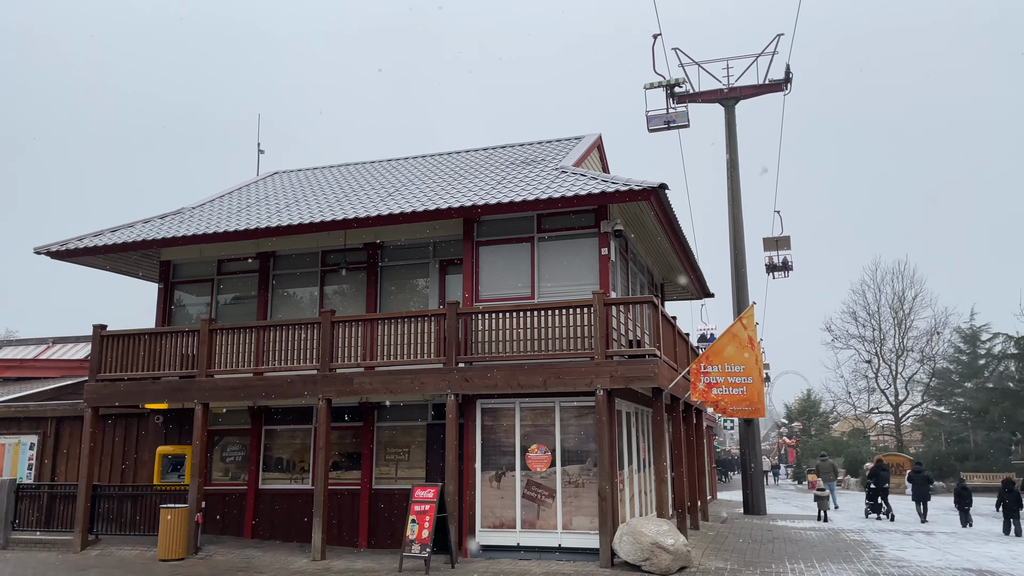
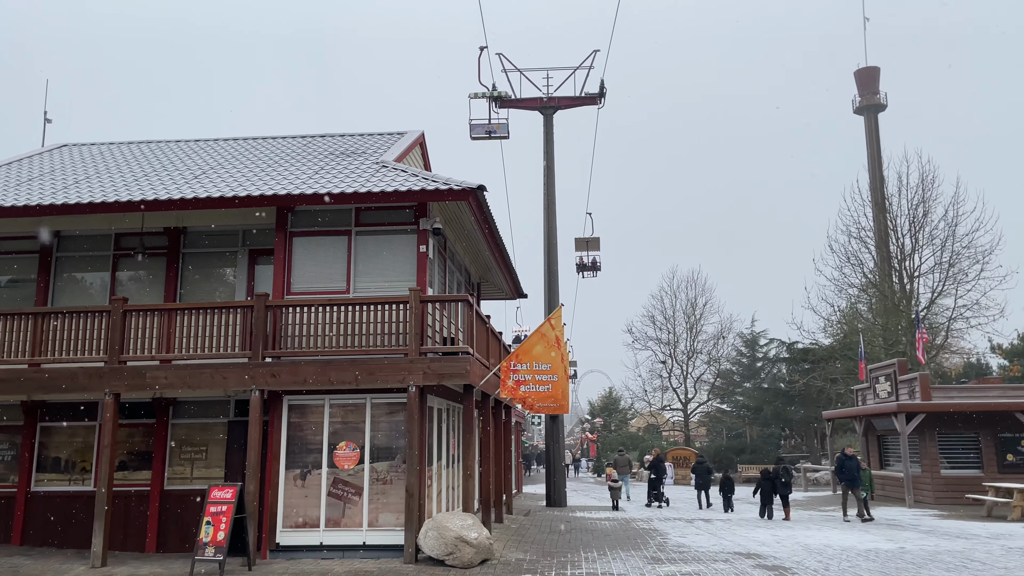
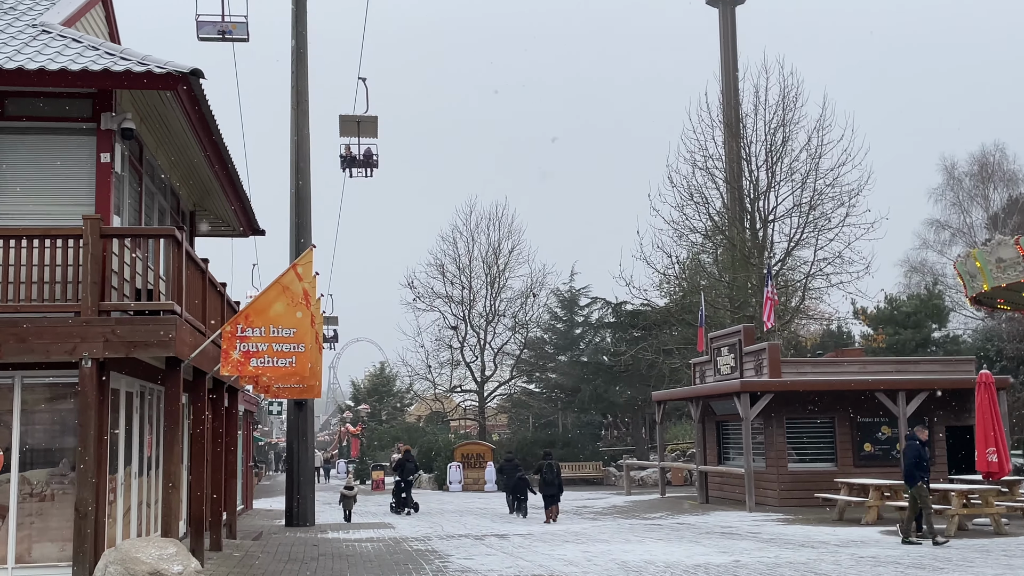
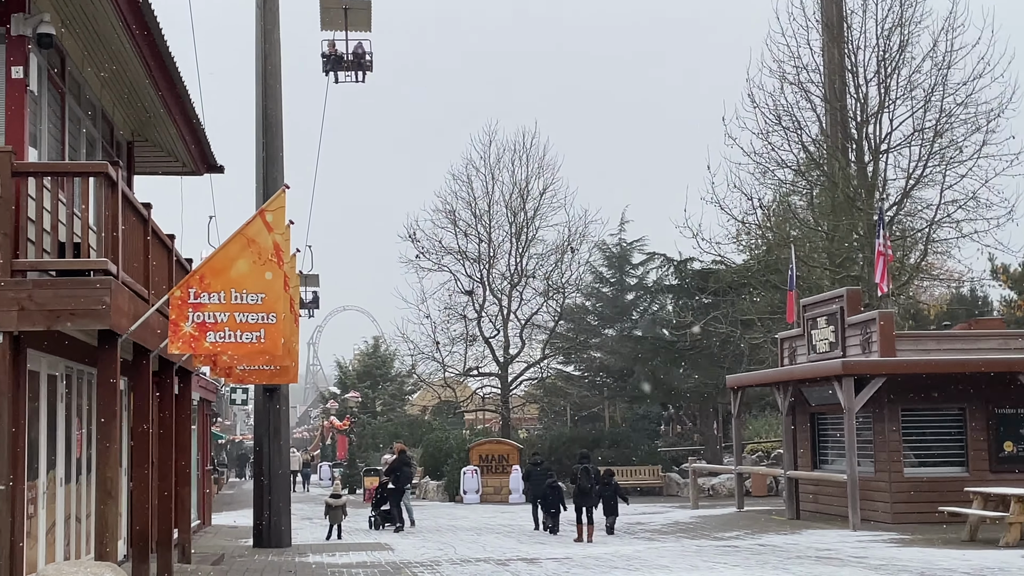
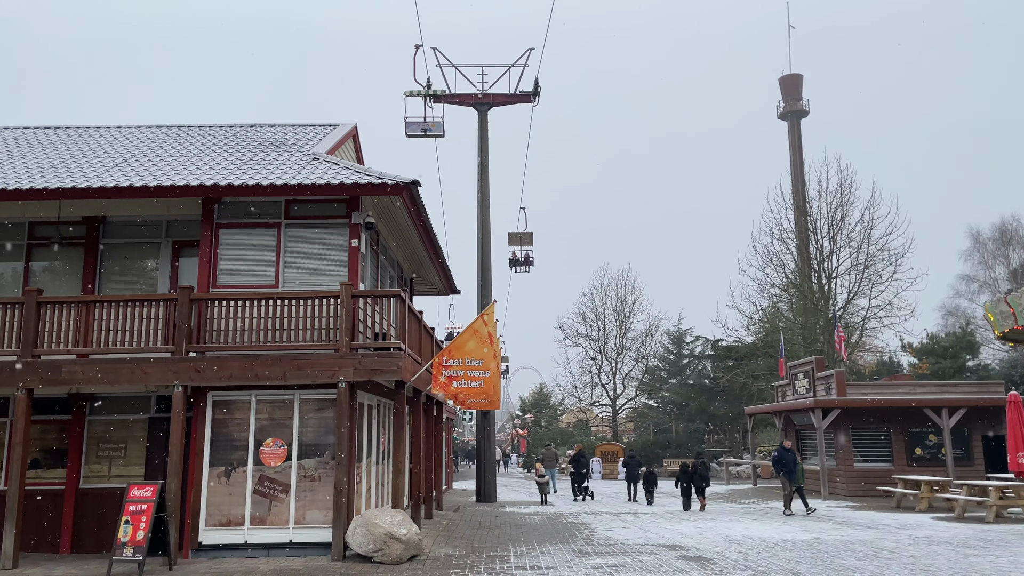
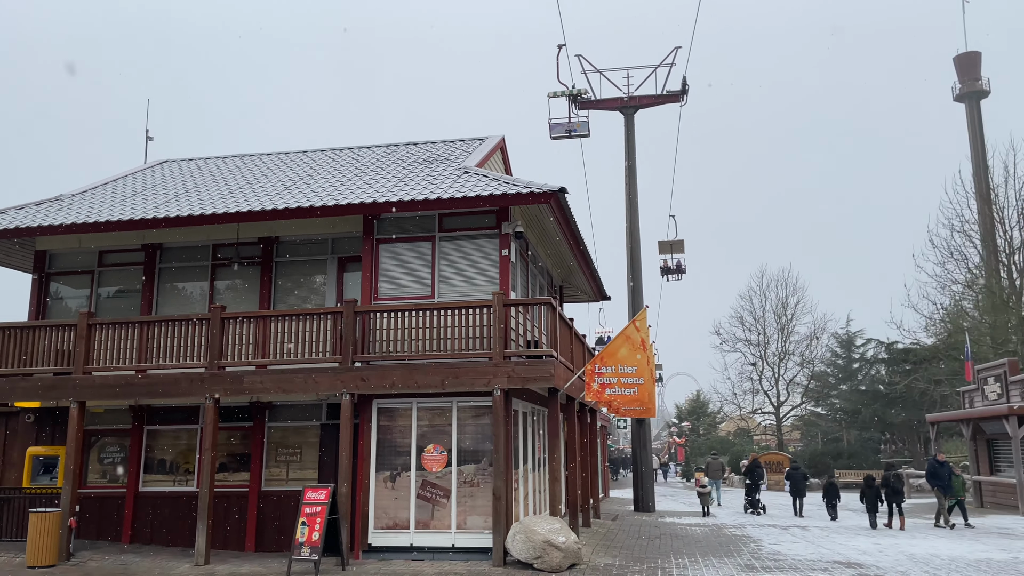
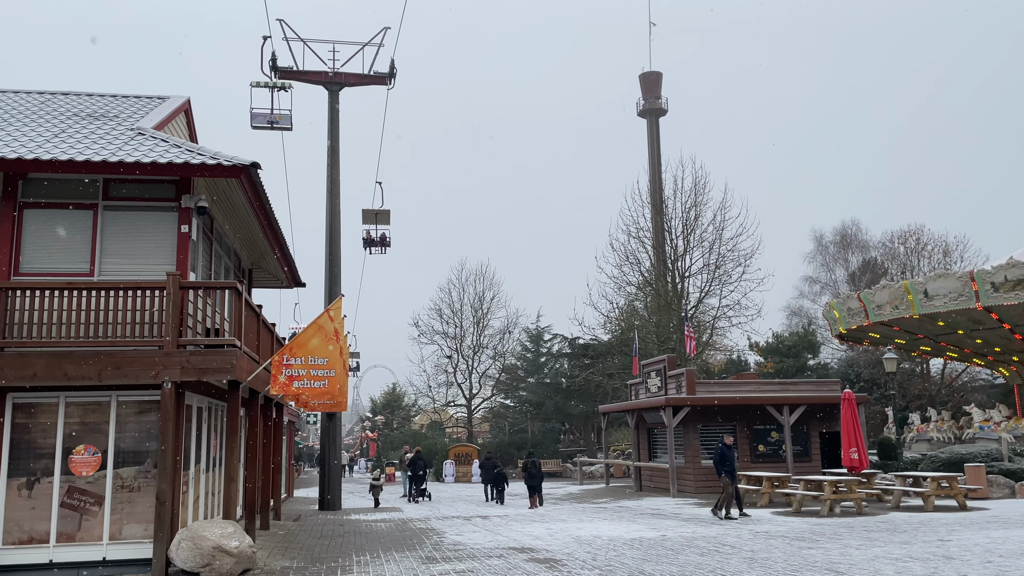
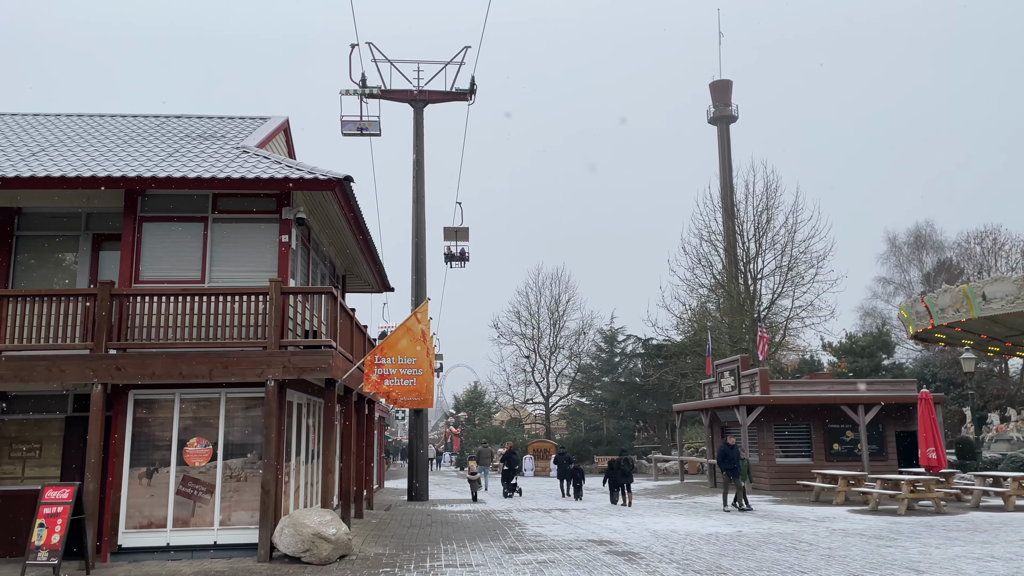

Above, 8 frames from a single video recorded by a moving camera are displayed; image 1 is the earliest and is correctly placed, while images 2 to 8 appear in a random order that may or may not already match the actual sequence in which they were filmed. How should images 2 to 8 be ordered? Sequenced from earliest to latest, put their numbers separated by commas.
6, 2, 5, 8, 7, 3, 4
